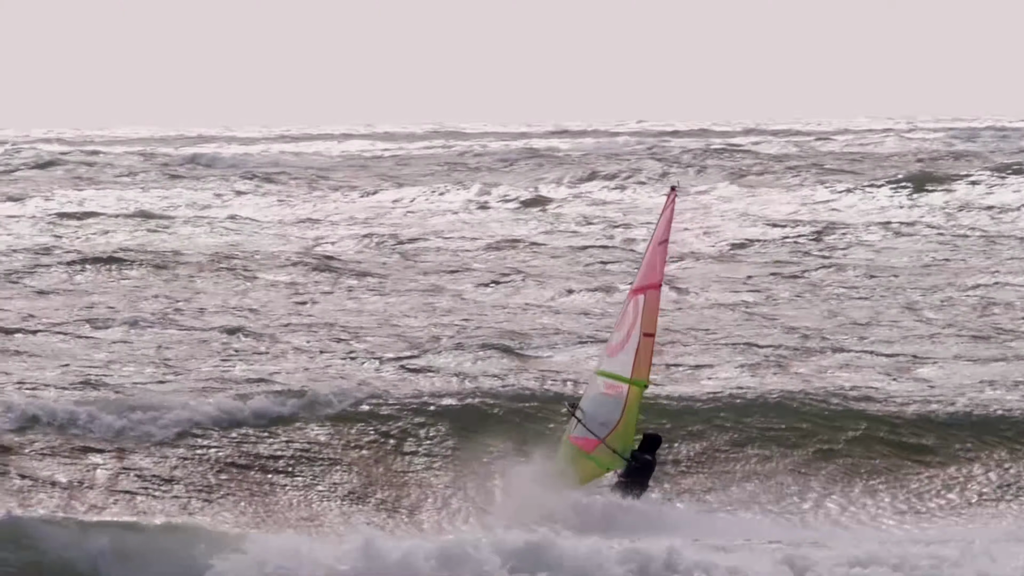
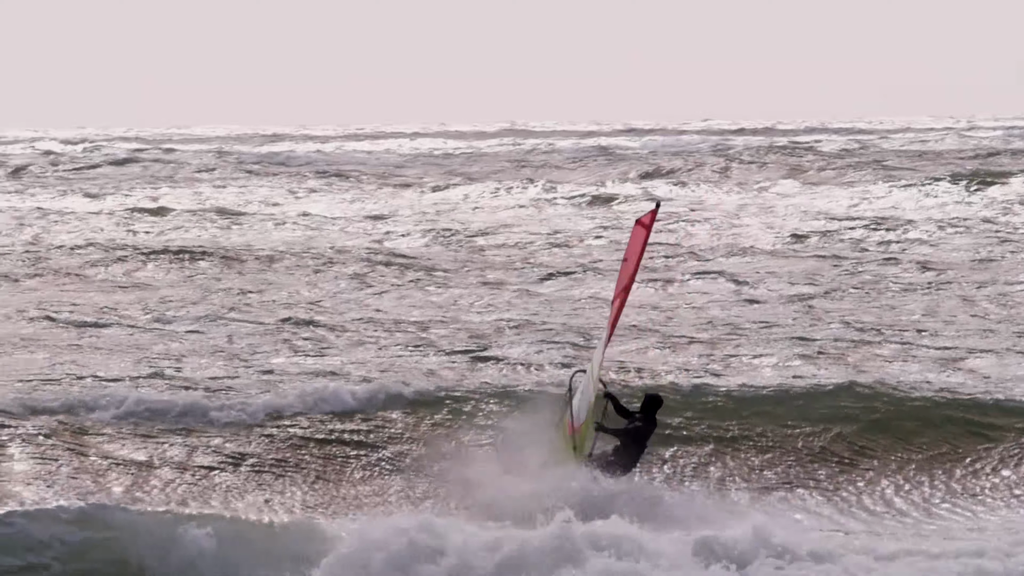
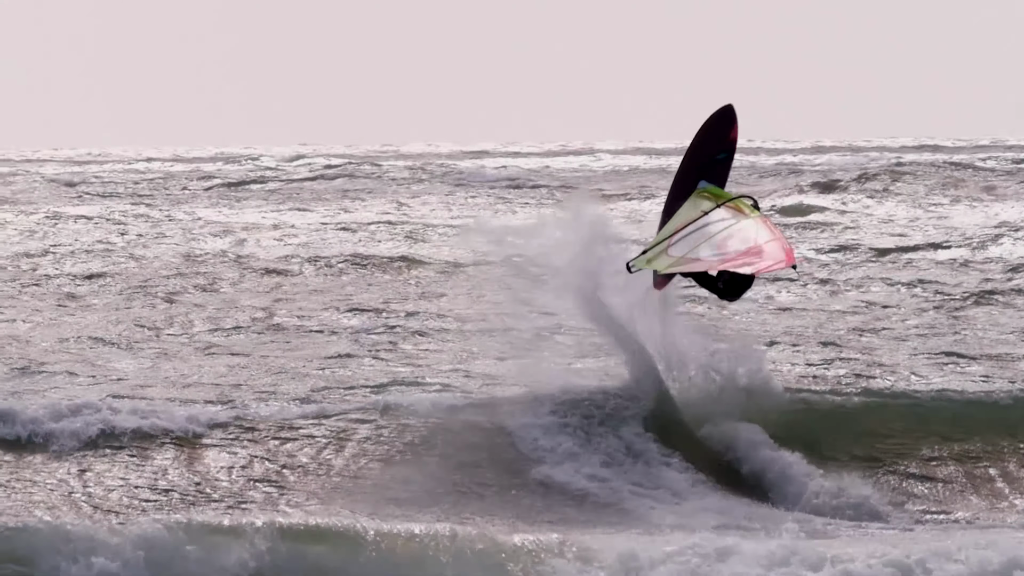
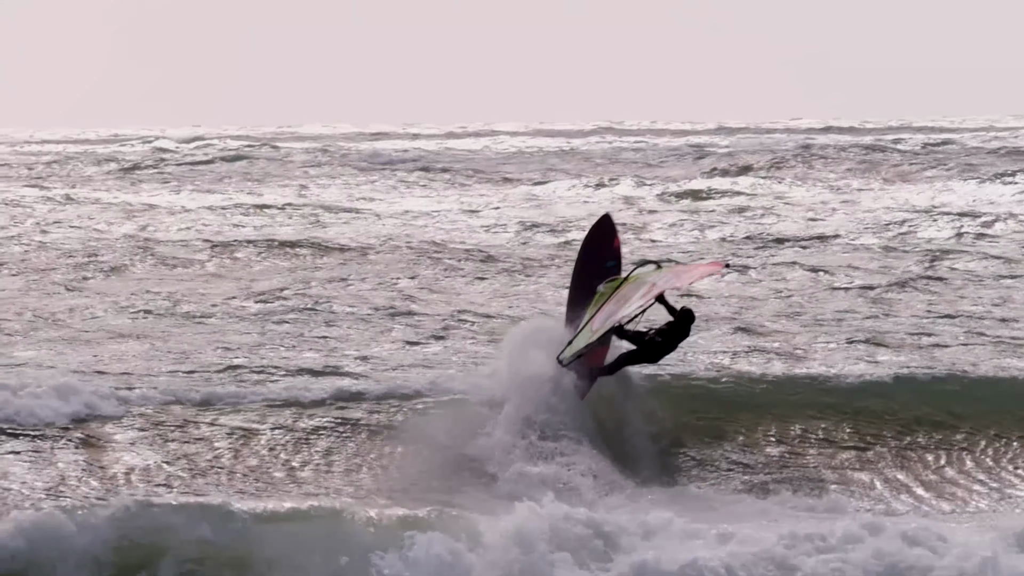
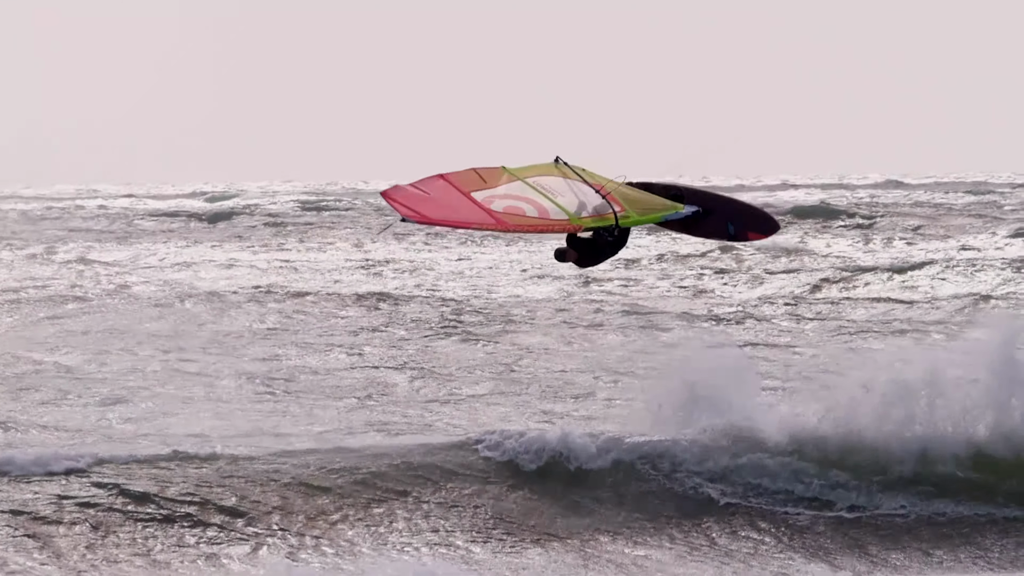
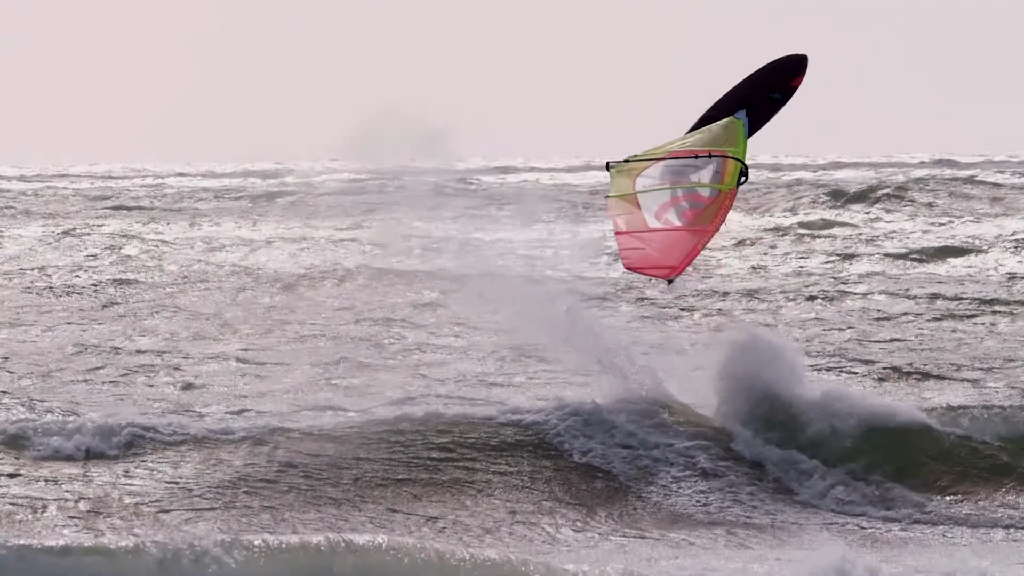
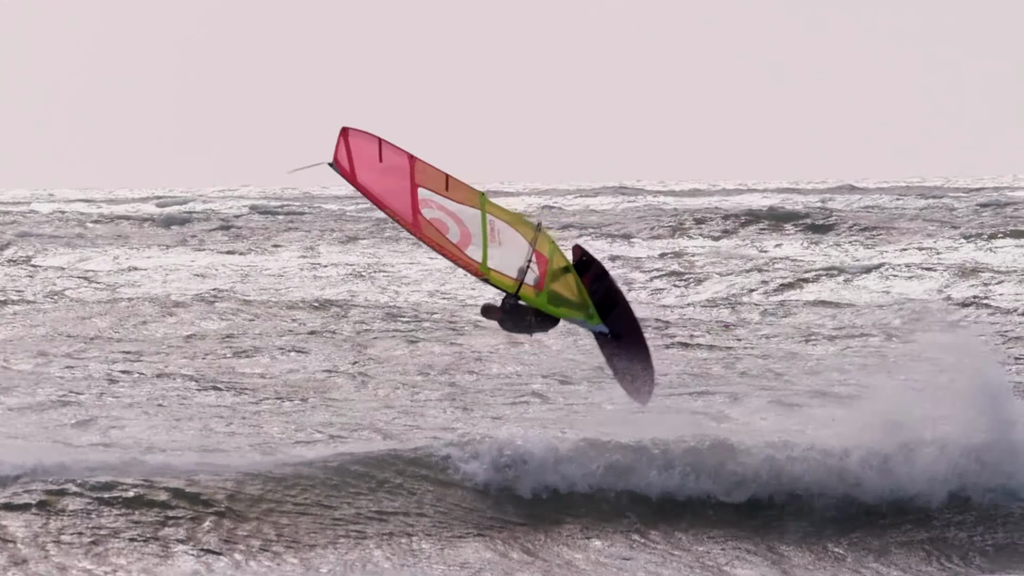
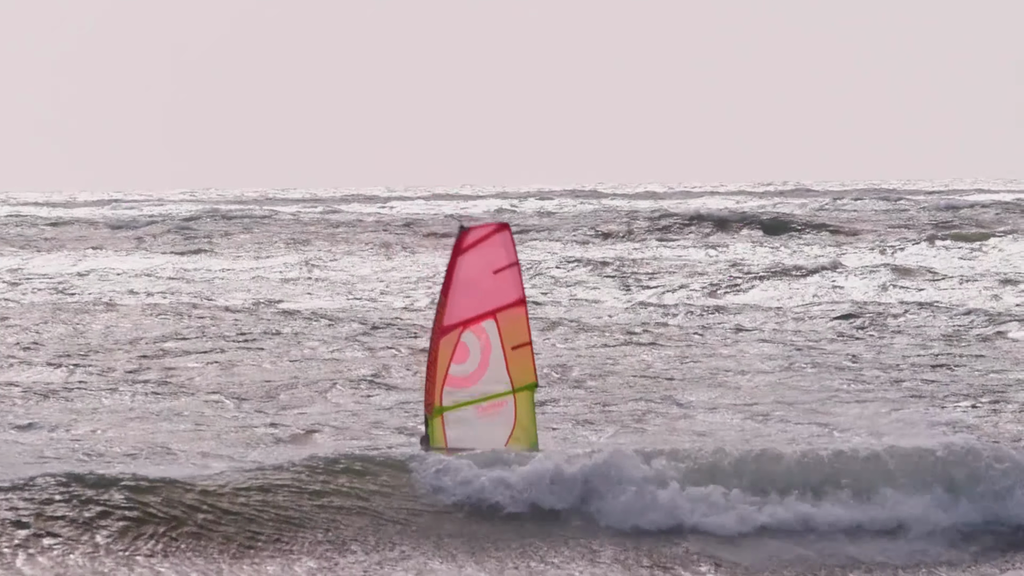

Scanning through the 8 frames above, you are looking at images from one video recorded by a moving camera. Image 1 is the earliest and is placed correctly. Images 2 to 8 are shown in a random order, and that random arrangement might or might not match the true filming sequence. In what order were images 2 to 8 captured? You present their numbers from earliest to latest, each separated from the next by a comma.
2, 4, 3, 6, 5, 7, 8
